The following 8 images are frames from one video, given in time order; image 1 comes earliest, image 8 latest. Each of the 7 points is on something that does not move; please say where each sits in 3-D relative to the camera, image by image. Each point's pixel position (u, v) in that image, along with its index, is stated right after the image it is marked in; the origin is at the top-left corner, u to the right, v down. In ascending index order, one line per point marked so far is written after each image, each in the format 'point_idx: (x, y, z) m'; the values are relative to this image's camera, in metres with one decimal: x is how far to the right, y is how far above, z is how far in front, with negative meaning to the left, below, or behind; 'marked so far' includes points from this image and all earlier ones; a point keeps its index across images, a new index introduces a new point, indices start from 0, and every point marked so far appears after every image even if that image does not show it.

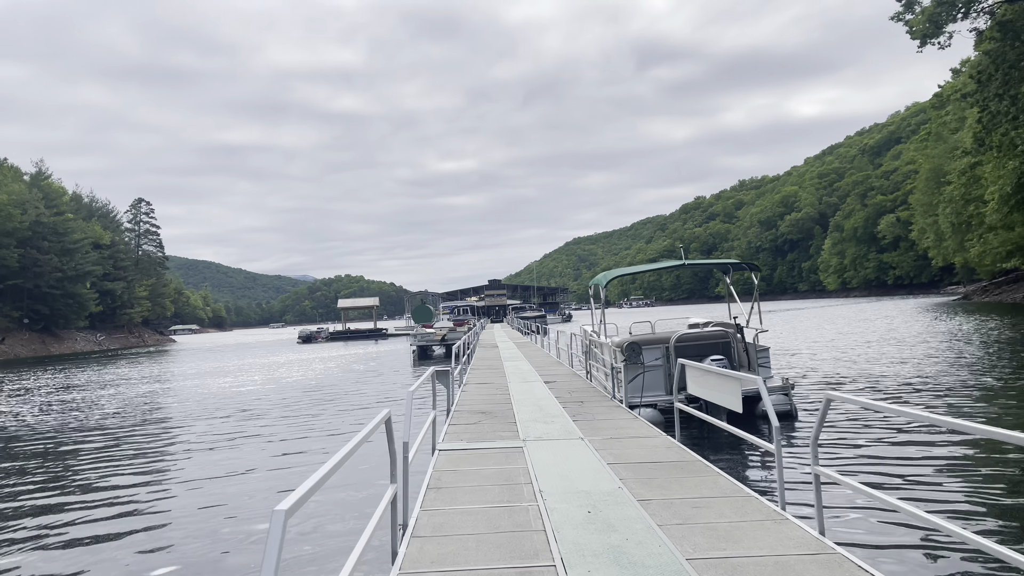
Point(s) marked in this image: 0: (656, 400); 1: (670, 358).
0: (+2.9, -2.2, +15.6) m
1: (+3.2, -1.4, +15.7) m
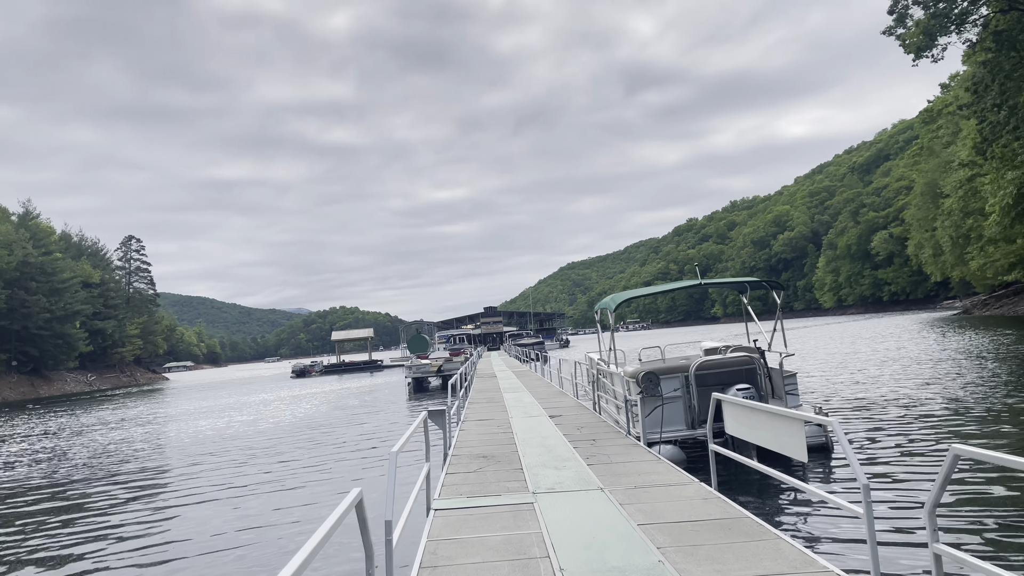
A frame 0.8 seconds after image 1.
0: (+2.9, -2.6, +14.1) m
1: (+3.2, -1.8, +14.2) m
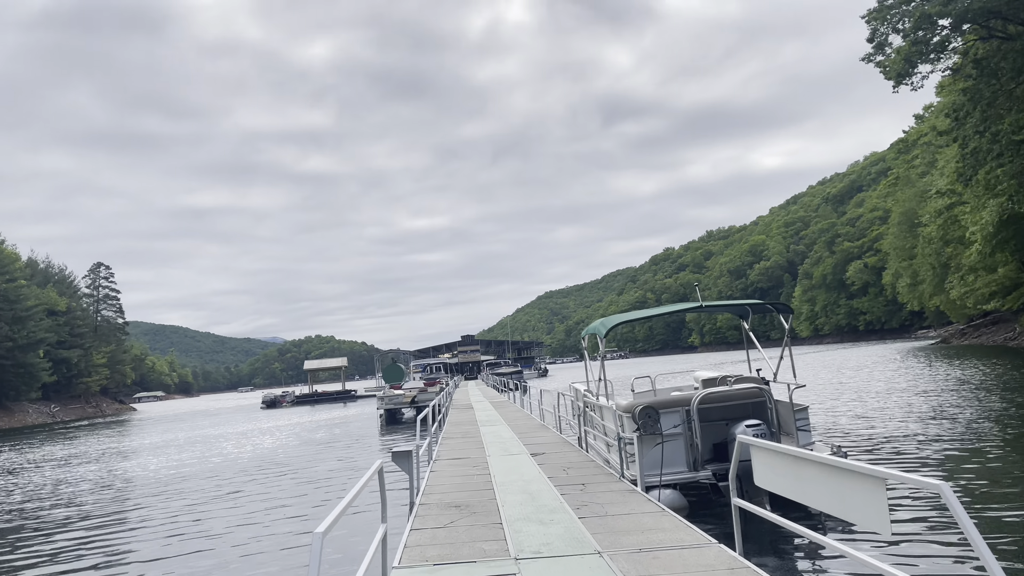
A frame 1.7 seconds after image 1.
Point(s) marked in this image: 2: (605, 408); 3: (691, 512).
0: (+2.6, -3.0, +12.4) m
1: (+2.9, -2.2, +12.5) m
2: (+1.7, -2.2, +14.6) m
3: (+2.8, -3.5, +12.4) m
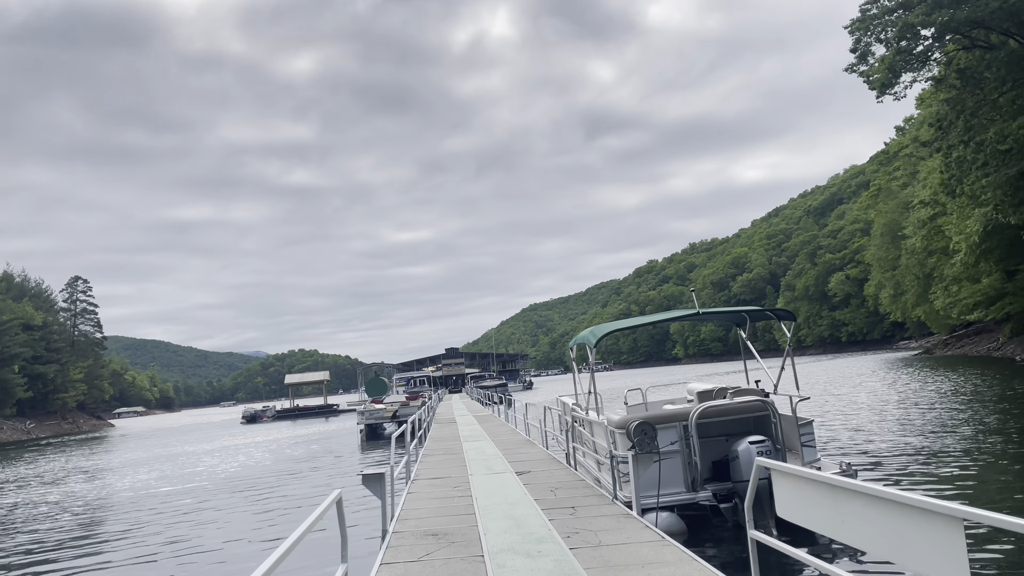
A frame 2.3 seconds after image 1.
0: (+2.4, -3.1, +11.4) m
1: (+2.6, -2.2, +11.5) m
2: (+1.4, -2.3, +13.6) m
3: (+2.6, -3.6, +11.4) m
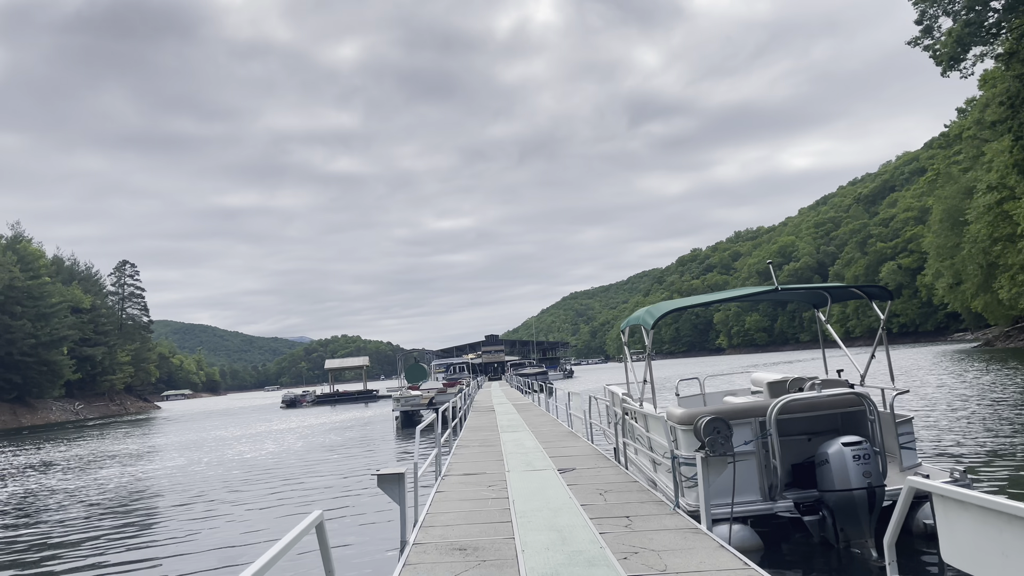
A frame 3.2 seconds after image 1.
0: (+2.9, -2.7, +9.5) m
1: (+3.2, -1.9, +9.7) m
2: (+2.1, -1.9, +11.8) m
3: (+3.1, -3.2, +9.6) m
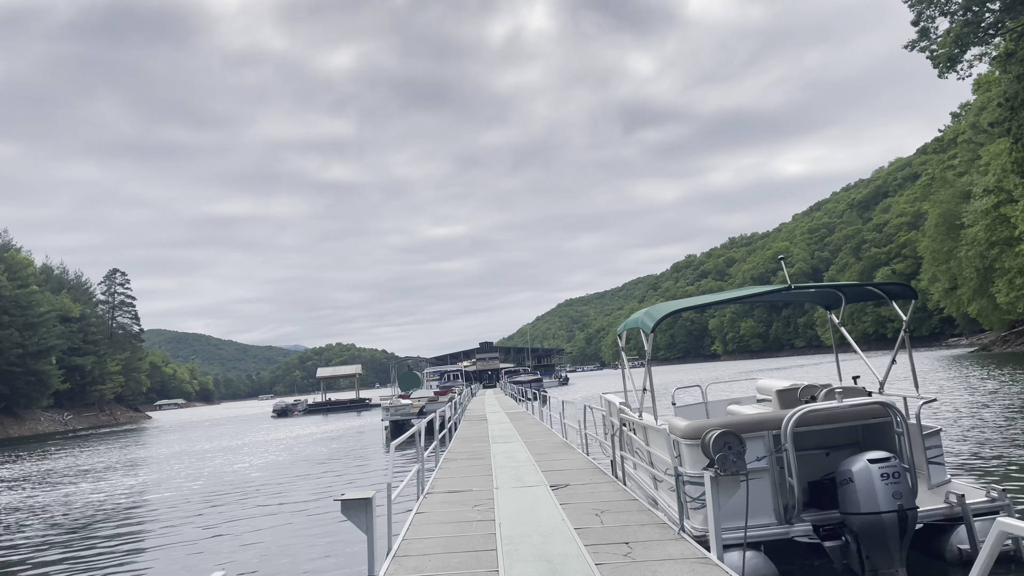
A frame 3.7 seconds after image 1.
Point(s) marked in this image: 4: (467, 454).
0: (+2.7, -2.7, +8.5) m
1: (+3.0, -1.9, +8.6) m
2: (+1.9, -1.9, +10.8) m
3: (+2.9, -3.2, +8.5) m
4: (-1.1, -4.0, +19.1) m
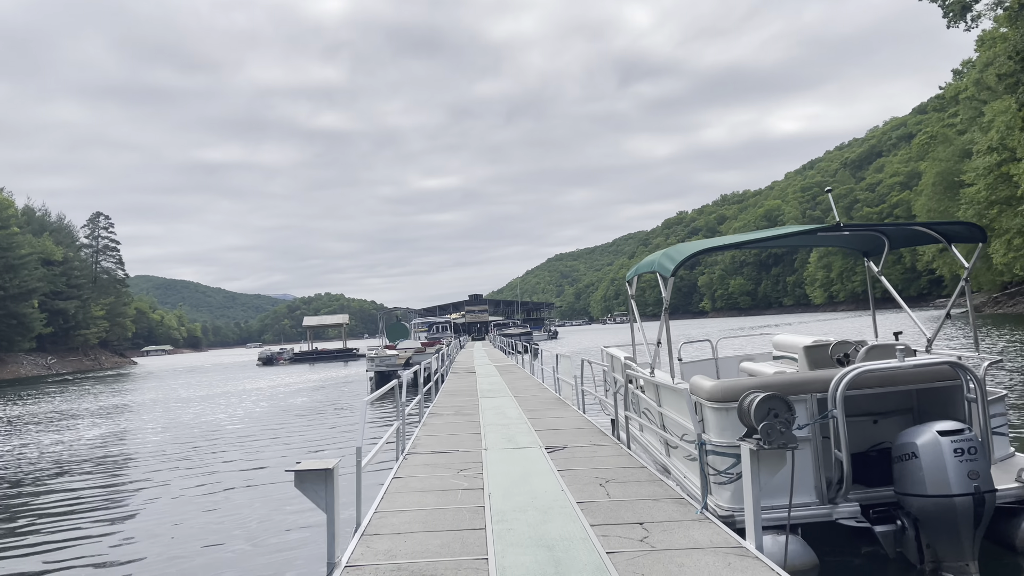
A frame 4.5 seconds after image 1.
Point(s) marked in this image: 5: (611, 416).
0: (+2.6, -2.1, +7.1) m
1: (+2.9, -1.3, +7.2) m
2: (+1.8, -1.2, +9.4) m
3: (+2.8, -2.6, +7.2) m
4: (-1.3, -2.7, +17.7) m
5: (+1.7, -2.2, +13.5) m
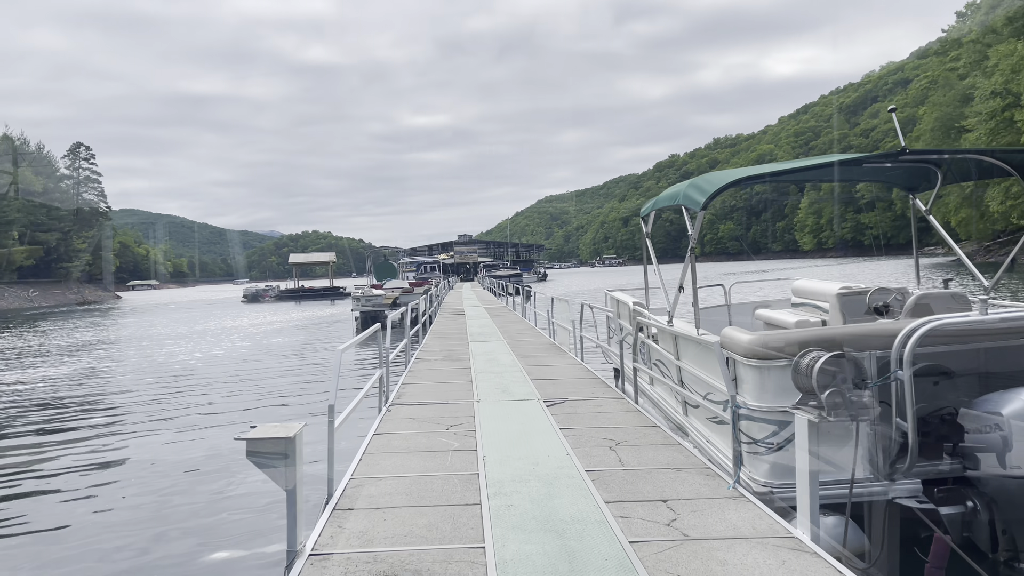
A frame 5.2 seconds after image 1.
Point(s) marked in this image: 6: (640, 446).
0: (+2.7, -1.6, +6.0) m
1: (+3.0, -0.8, +6.1) m
2: (+1.8, -0.5, +8.2) m
3: (+2.8, -2.1, +6.1) m
4: (-1.5, -1.4, +16.6) m
5: (+1.6, -1.2, +12.4) m
6: (+1.3, -1.6, +8.0) m
